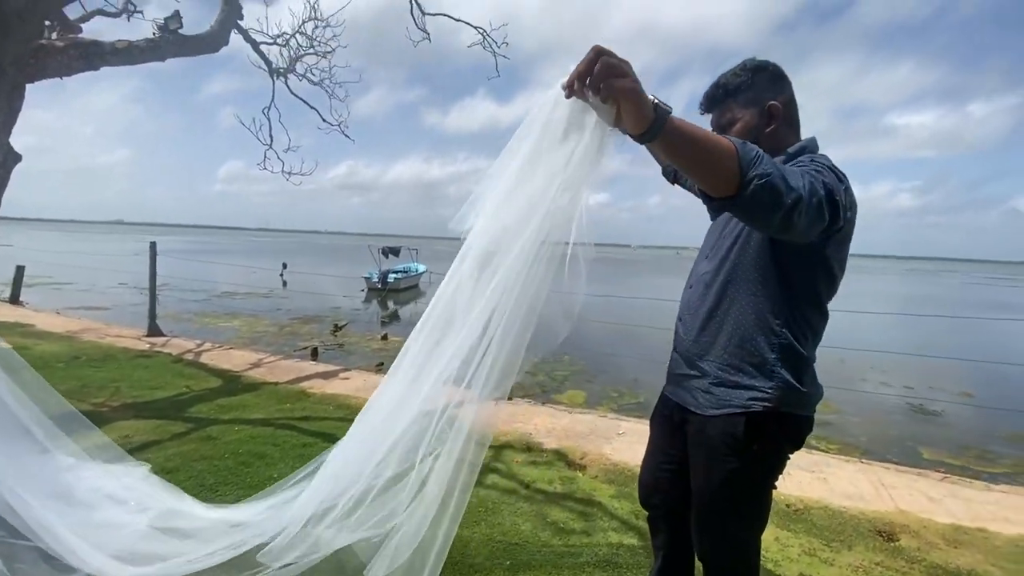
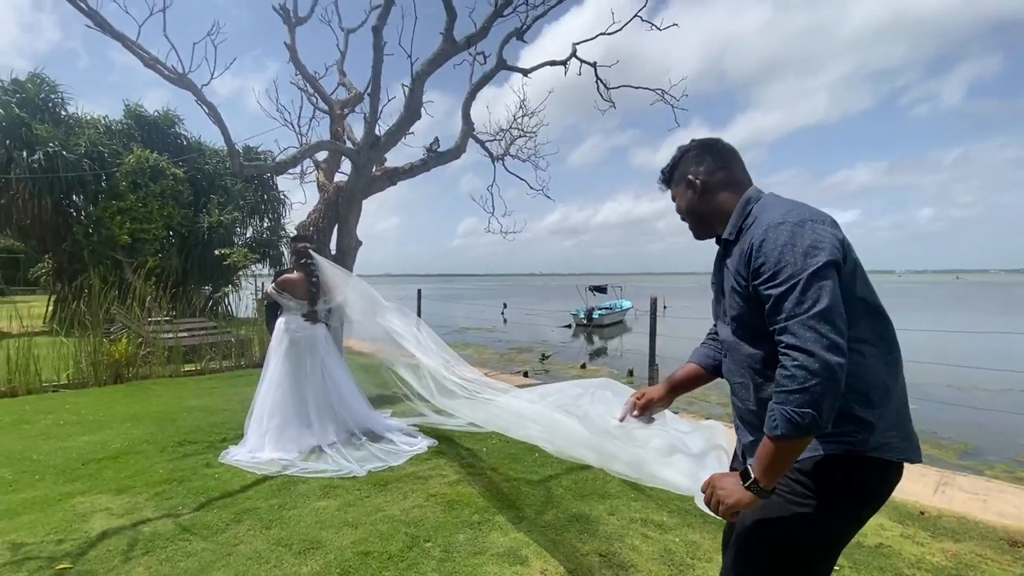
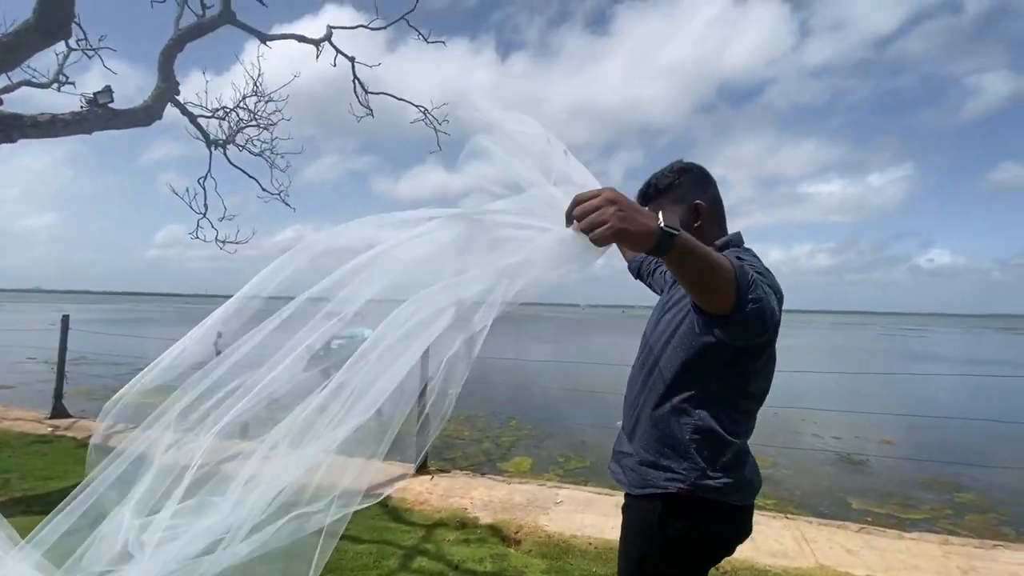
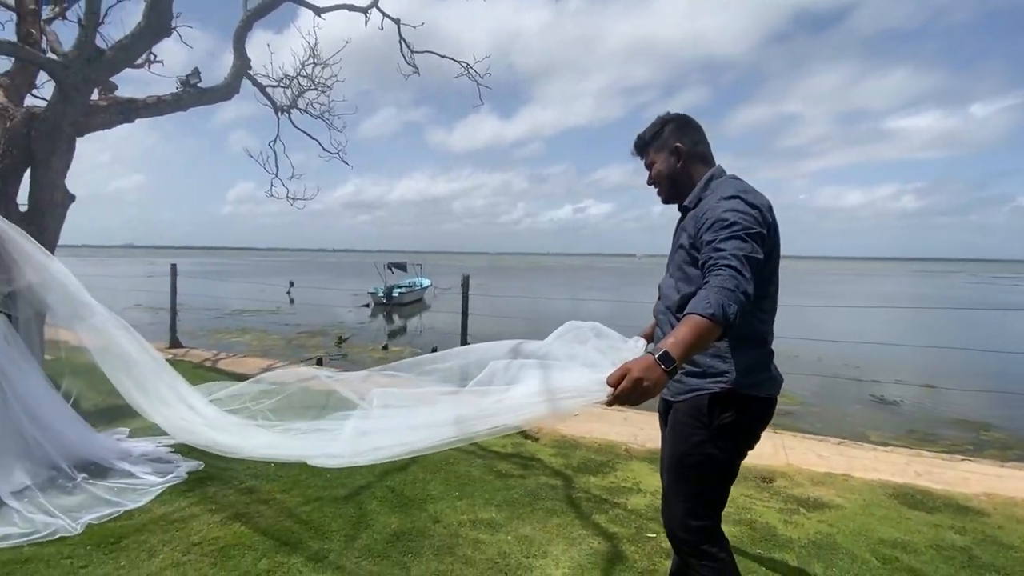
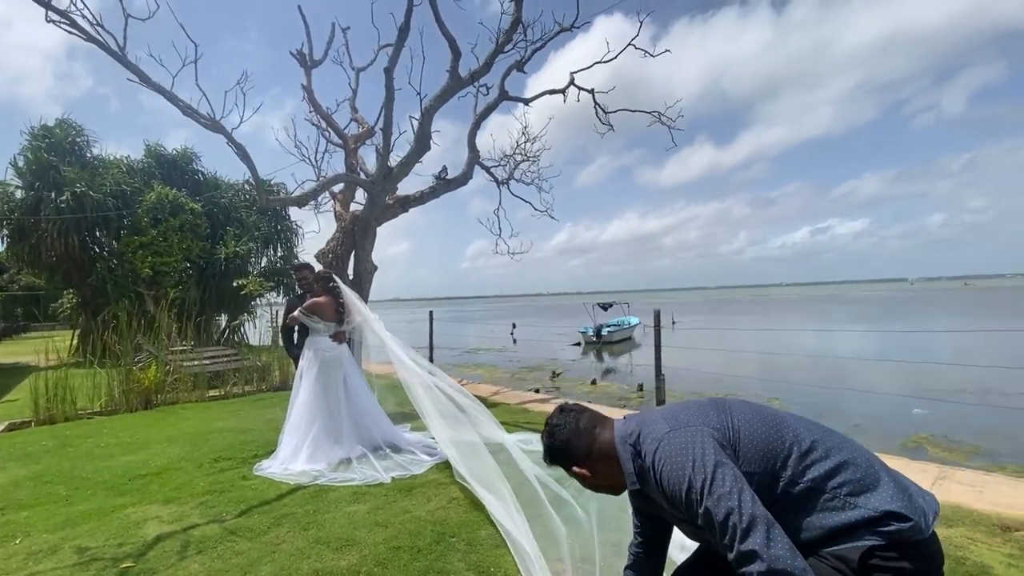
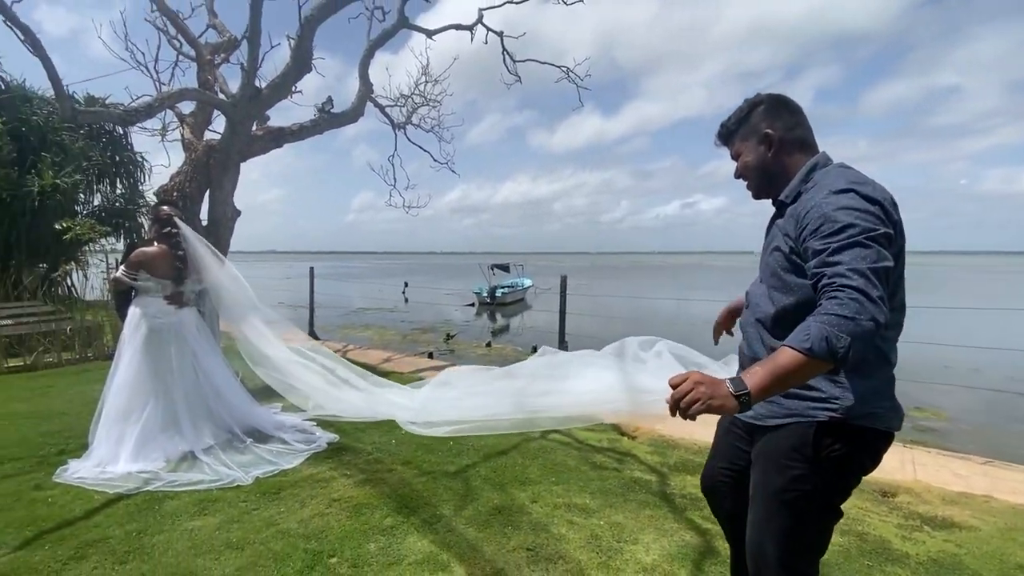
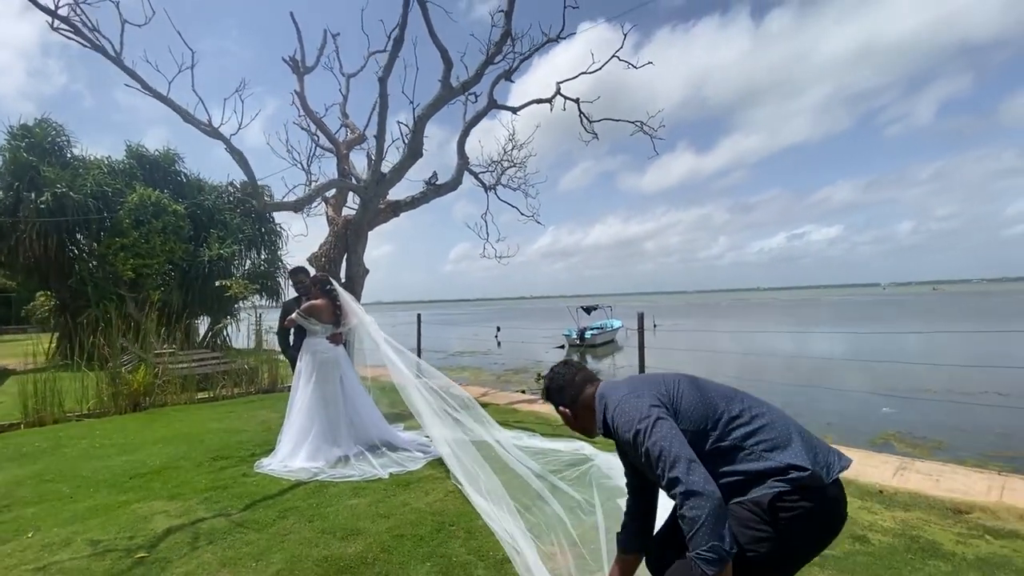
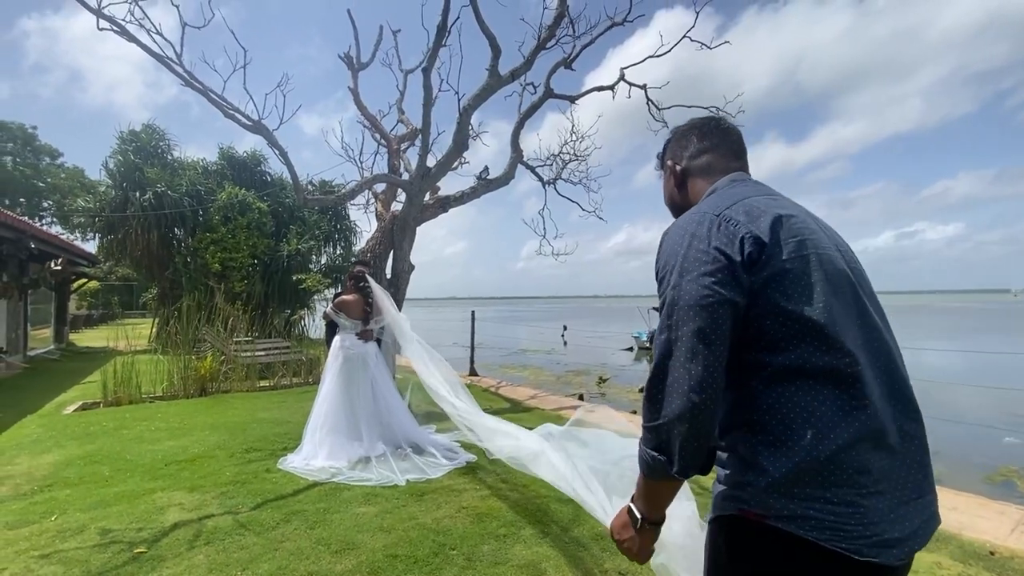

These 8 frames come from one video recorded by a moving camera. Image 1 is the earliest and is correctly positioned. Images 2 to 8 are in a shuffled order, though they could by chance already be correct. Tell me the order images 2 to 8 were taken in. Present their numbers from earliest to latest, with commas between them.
3, 4, 6, 2, 8, 5, 7
